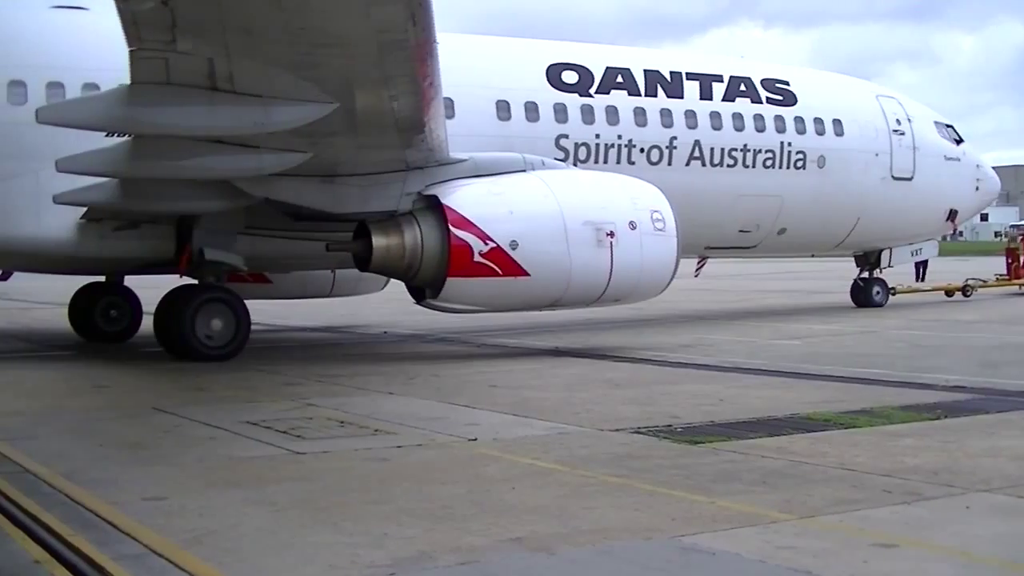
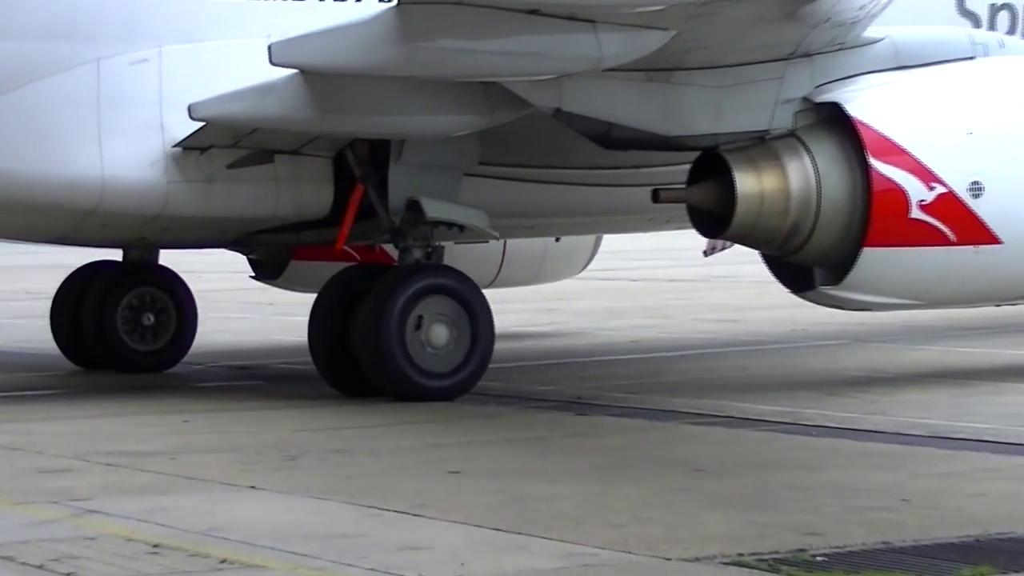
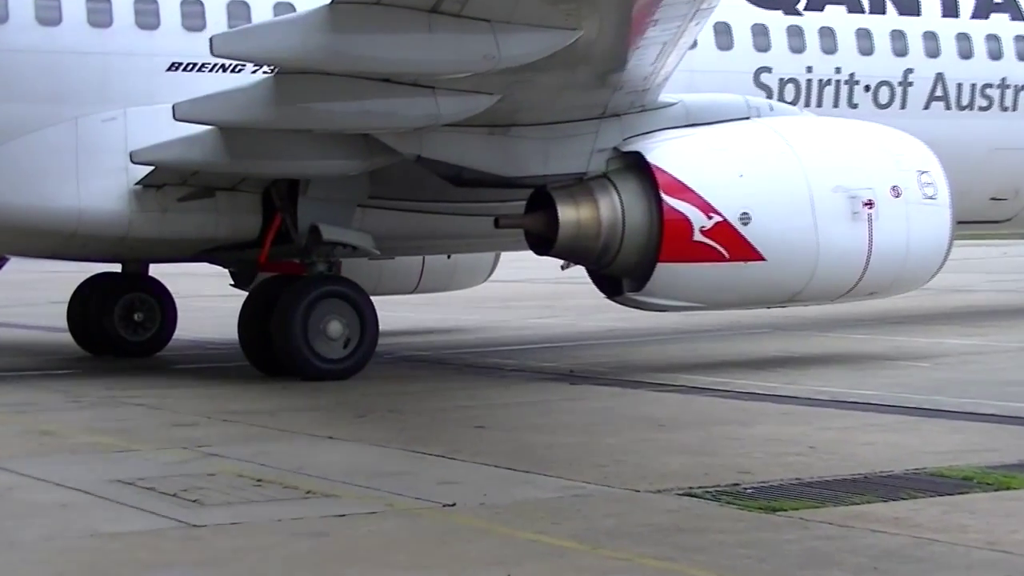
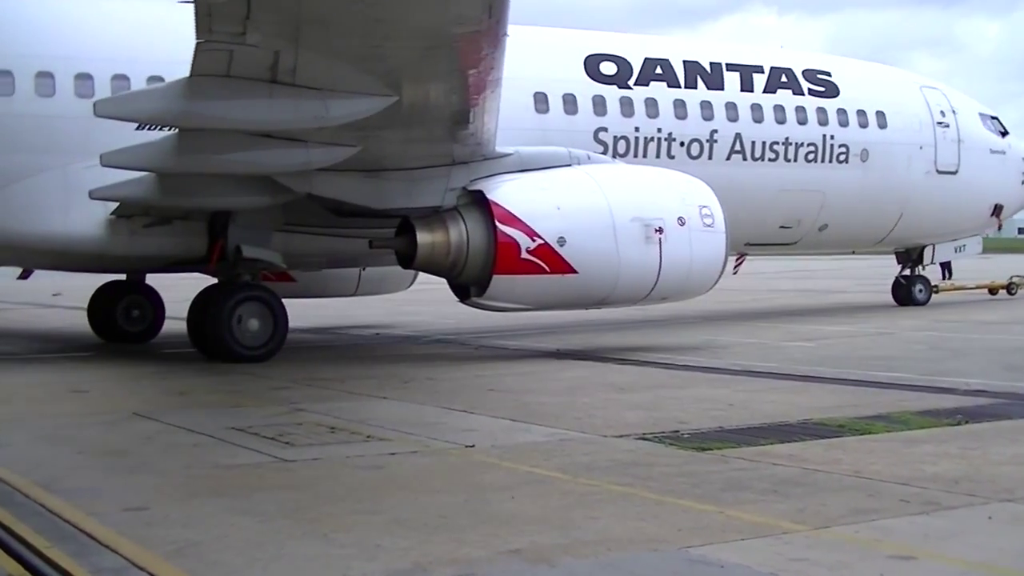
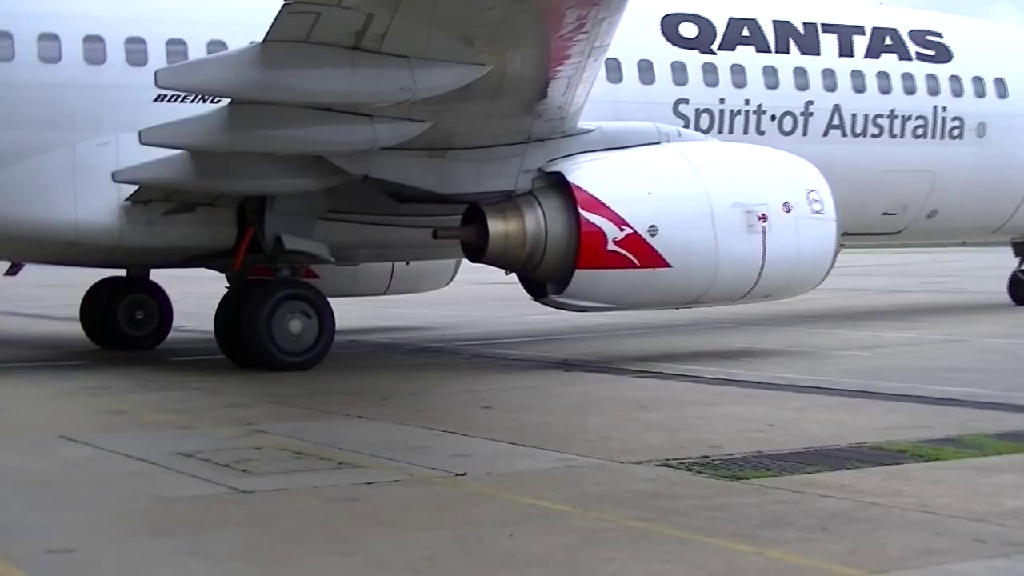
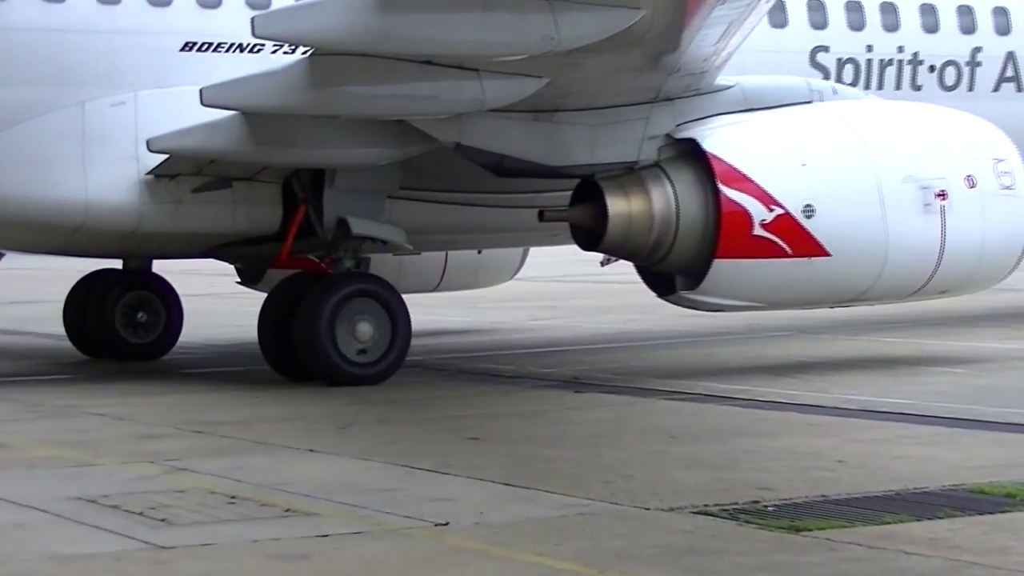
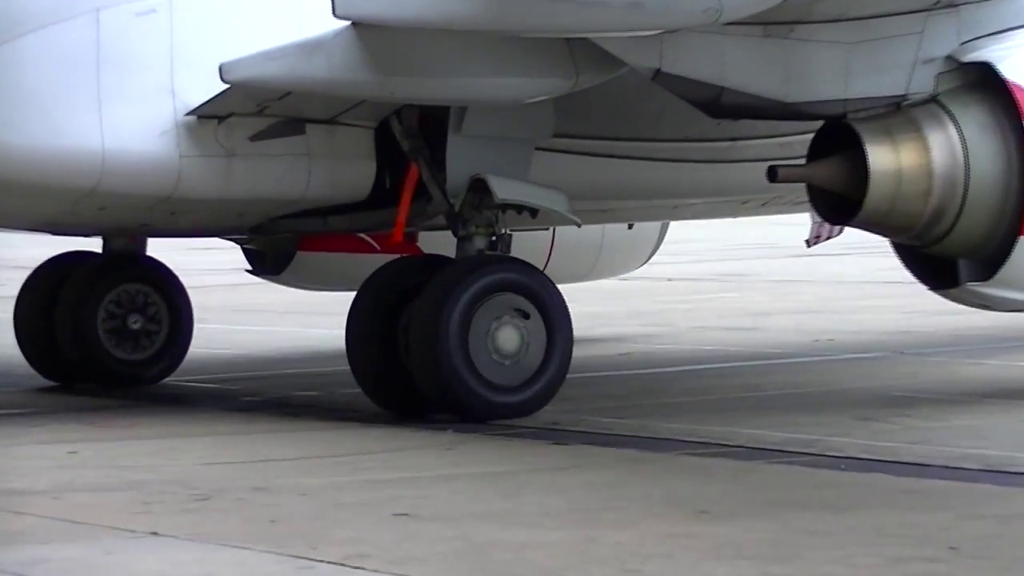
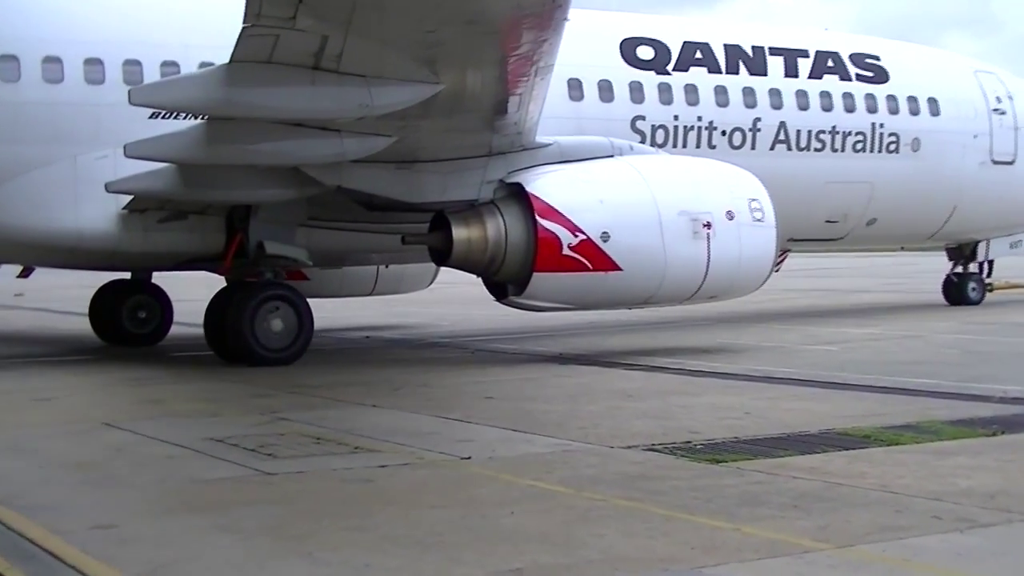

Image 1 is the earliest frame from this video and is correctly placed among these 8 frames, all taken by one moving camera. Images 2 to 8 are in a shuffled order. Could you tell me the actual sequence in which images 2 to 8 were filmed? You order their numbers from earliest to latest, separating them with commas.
4, 8, 5, 3, 6, 2, 7
